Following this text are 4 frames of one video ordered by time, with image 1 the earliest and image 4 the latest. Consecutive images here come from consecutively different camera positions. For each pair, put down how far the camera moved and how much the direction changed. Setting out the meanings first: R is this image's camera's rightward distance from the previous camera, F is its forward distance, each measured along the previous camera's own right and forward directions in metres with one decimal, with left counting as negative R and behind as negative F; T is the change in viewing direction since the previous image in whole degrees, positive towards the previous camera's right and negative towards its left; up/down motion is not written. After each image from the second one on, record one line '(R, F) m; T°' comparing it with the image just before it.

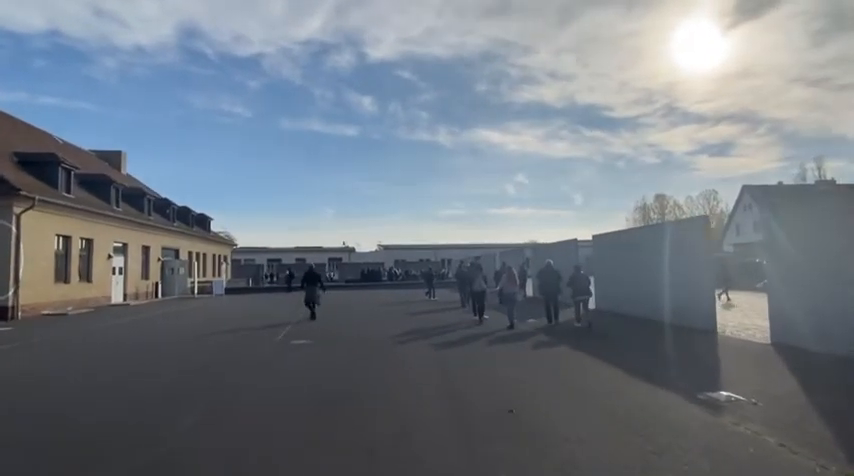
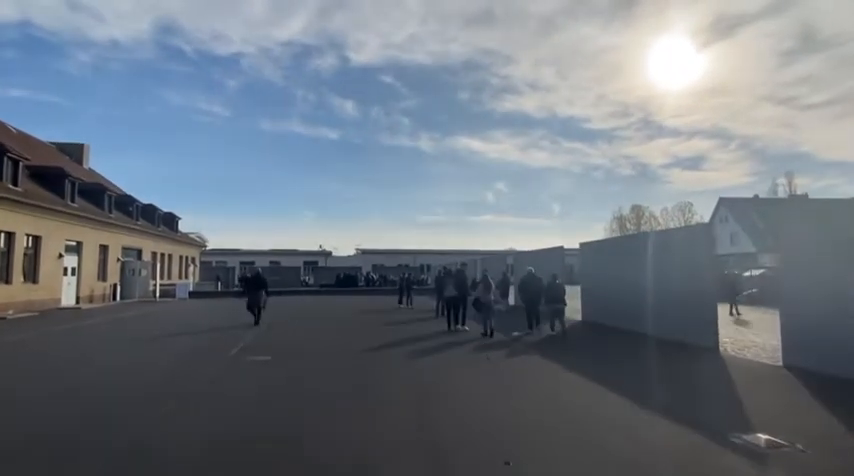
(0.0, +0.9) m; +3°
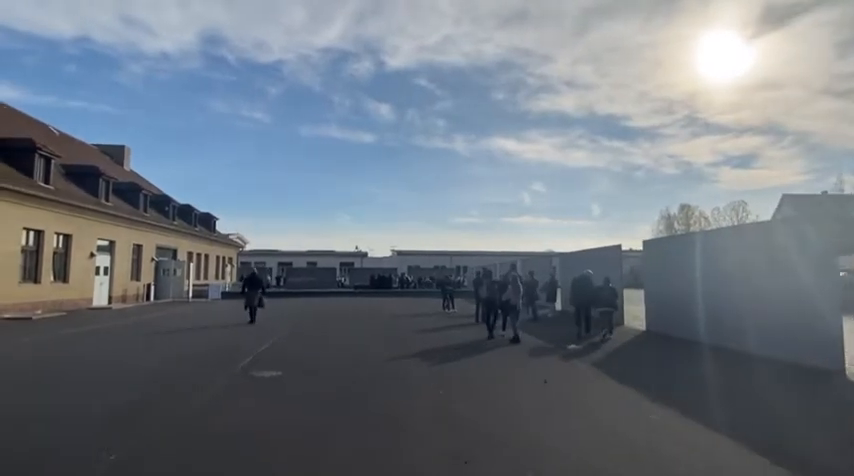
(-0.1, +1.3) m; -4°
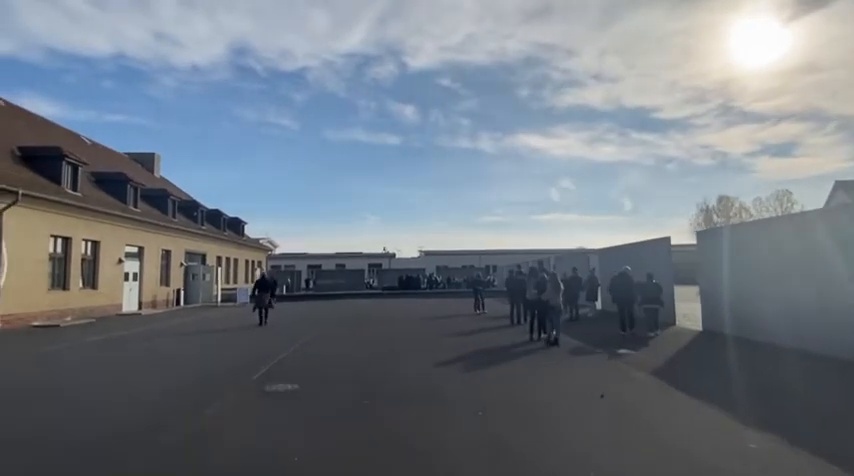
(-0.1, +0.7) m; -3°
